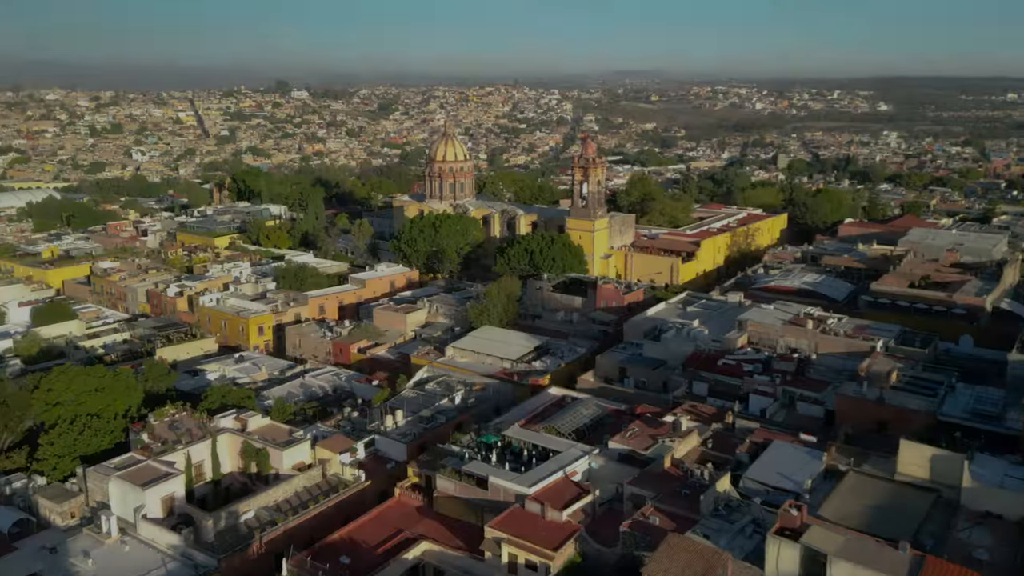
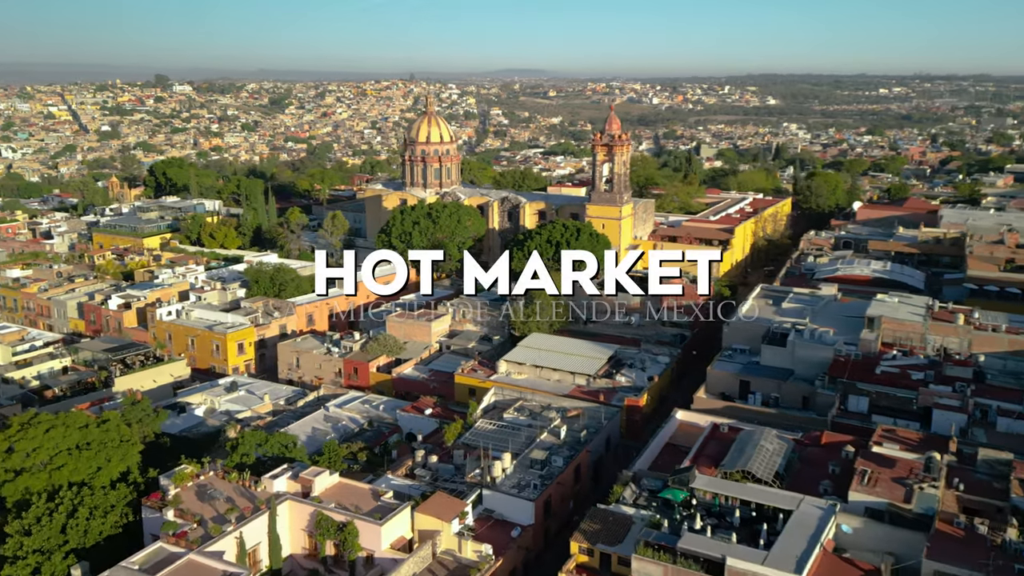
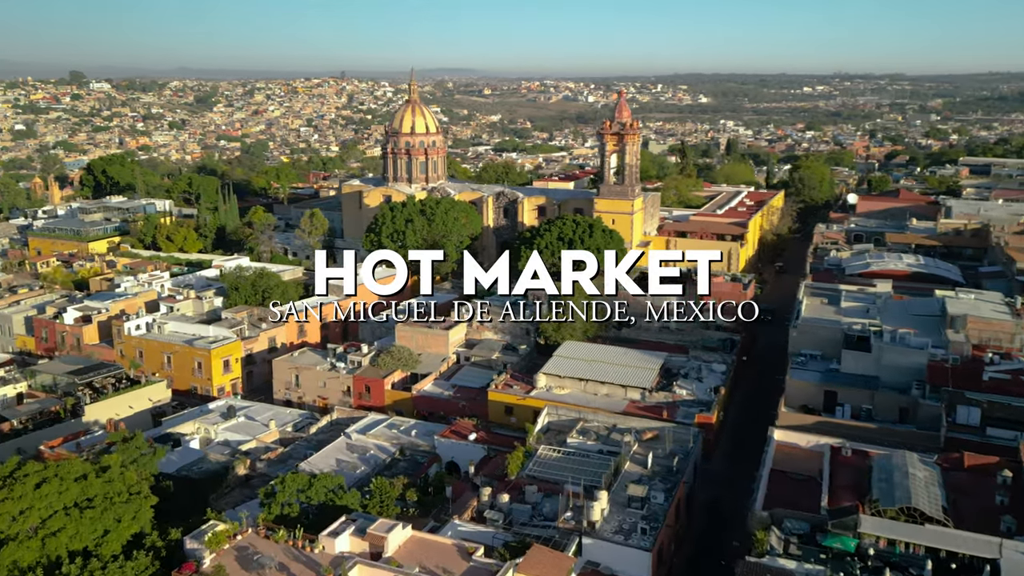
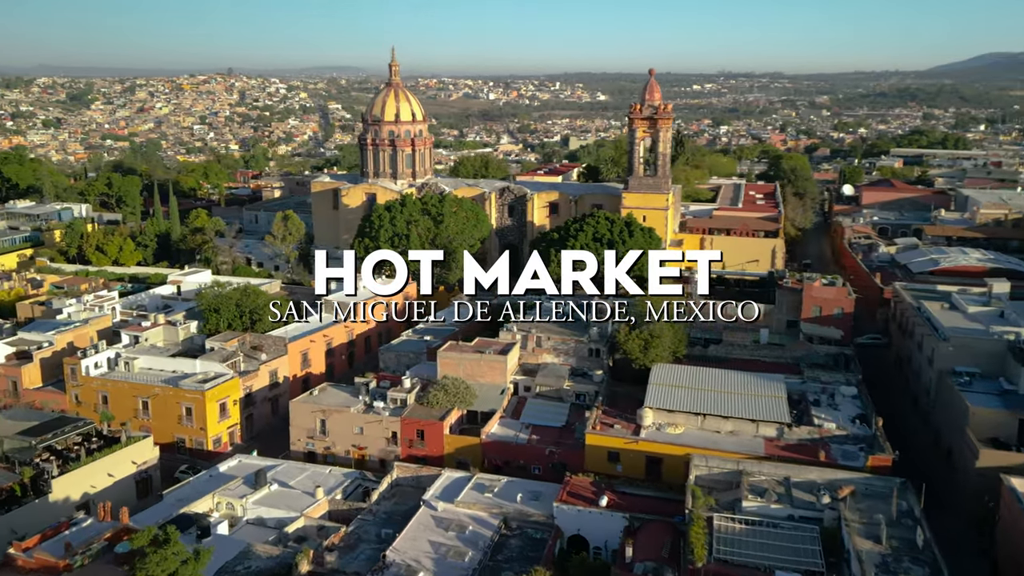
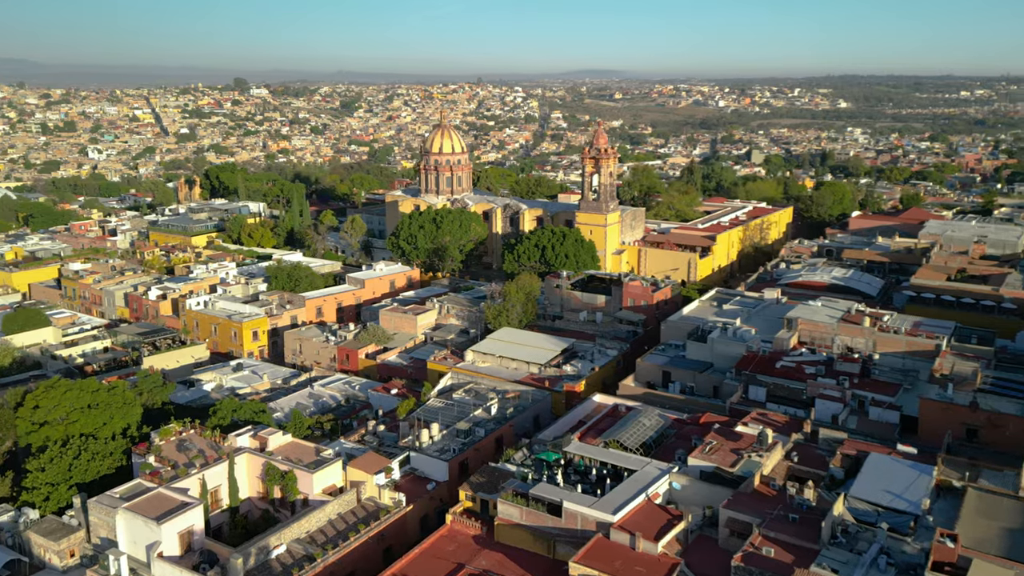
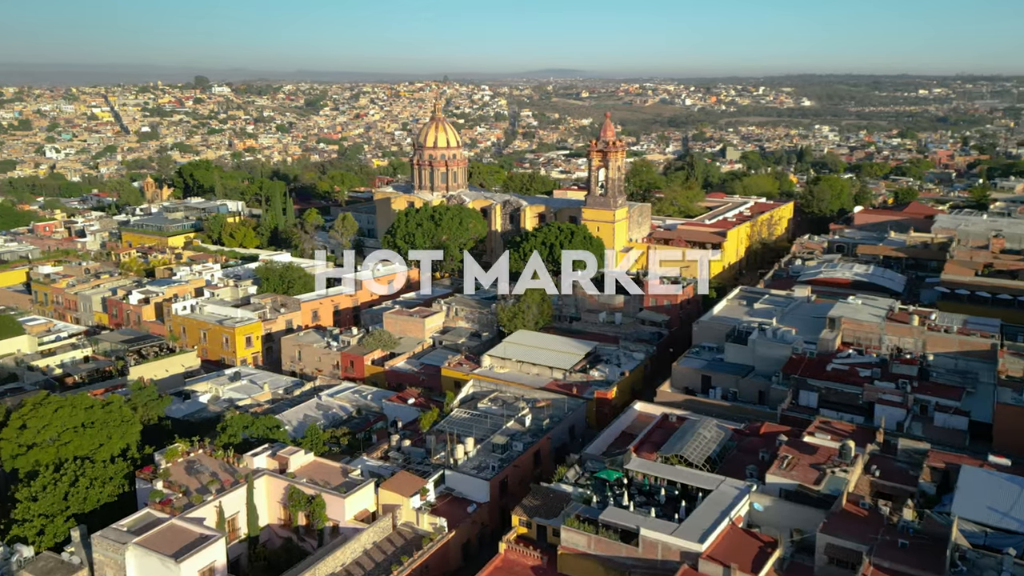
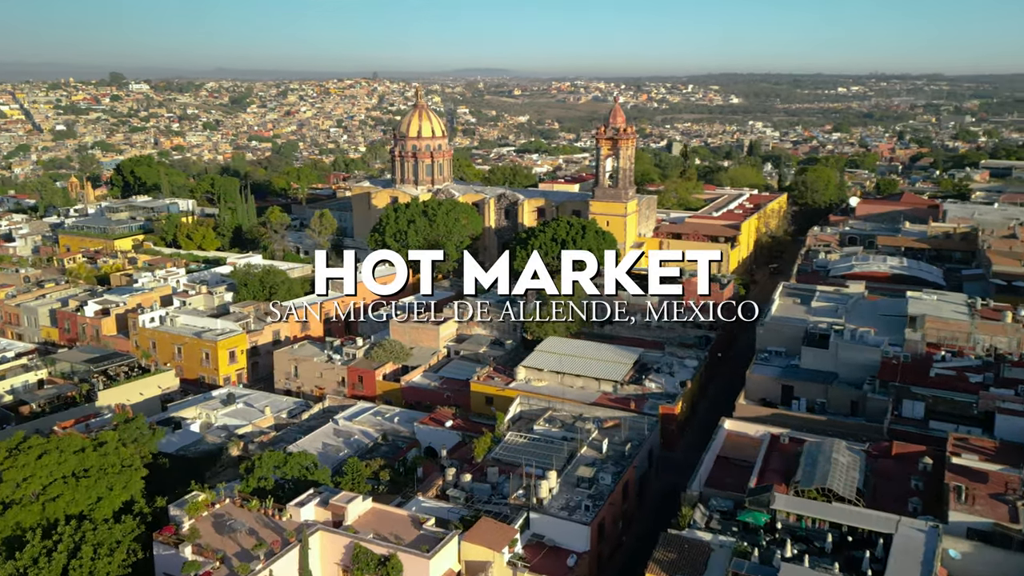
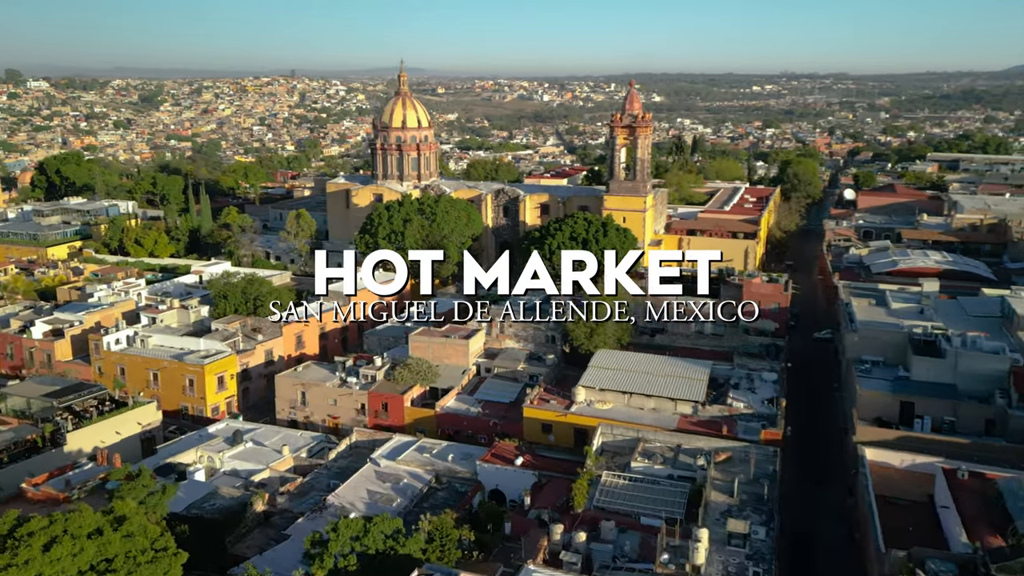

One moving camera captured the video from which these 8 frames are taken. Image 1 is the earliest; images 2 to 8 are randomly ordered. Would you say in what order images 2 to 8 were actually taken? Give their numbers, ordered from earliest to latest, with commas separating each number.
5, 6, 2, 7, 3, 8, 4
